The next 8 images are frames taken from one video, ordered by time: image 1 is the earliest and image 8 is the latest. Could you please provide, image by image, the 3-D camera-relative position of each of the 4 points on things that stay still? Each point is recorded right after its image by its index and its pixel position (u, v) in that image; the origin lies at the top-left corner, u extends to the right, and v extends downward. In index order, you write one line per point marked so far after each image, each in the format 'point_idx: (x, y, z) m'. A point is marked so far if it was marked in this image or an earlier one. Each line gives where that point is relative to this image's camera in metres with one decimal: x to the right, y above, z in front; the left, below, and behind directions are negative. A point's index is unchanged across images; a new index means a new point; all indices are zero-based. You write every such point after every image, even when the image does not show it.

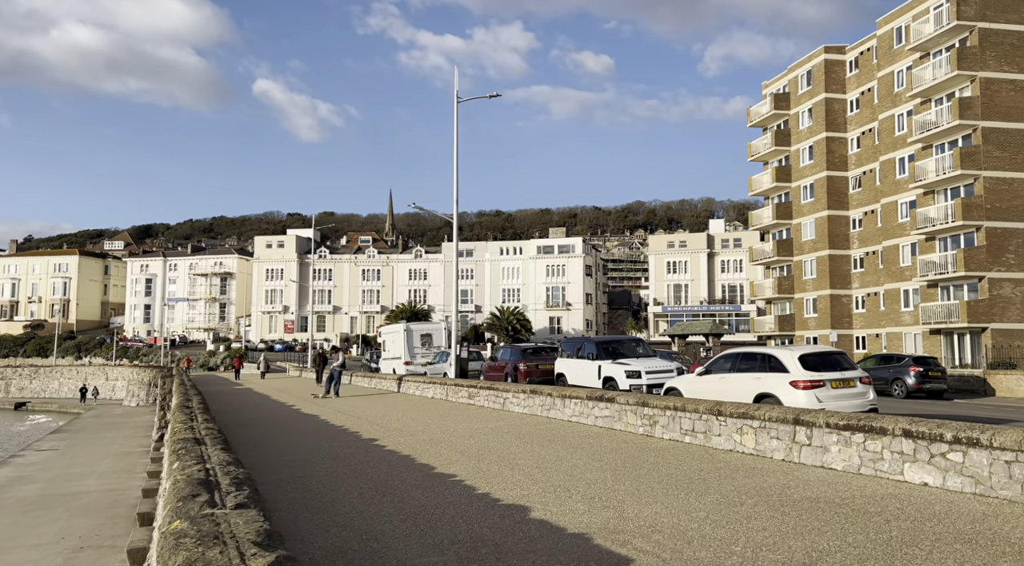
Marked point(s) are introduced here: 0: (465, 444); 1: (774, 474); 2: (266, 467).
0: (-0.7, -2.5, +13.2) m
1: (+2.9, -2.1, +9.3) m
2: (-3.6, -2.6, +12.7) m
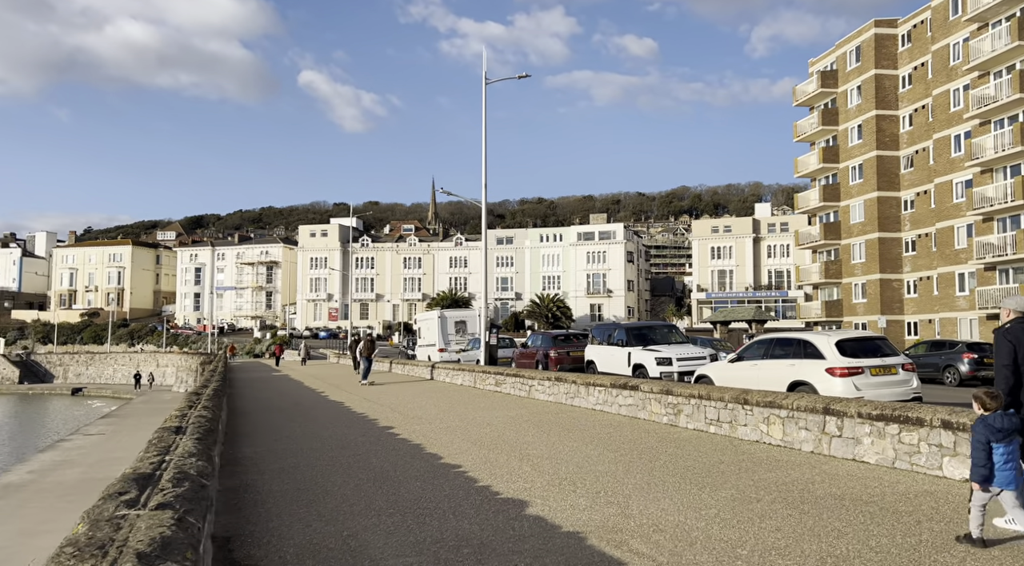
0: (-0.4, -2.2, +12.6) m
1: (+2.9, -1.8, +8.5) m
2: (-3.4, -2.4, +12.3) m
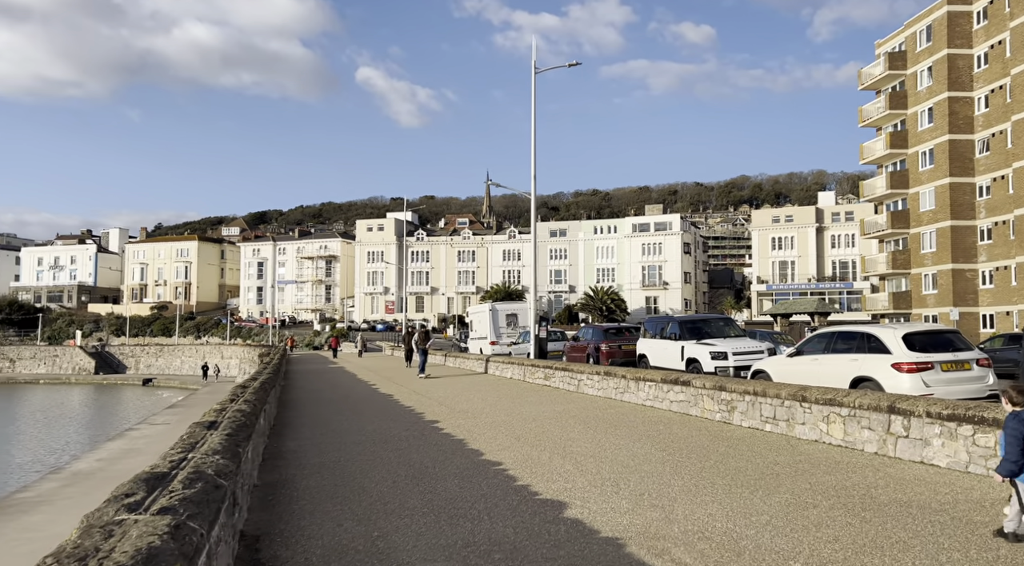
0: (+0.2, -2.1, +12.3) m
1: (+3.3, -1.7, +7.9) m
2: (-2.8, -2.3, +12.1) m
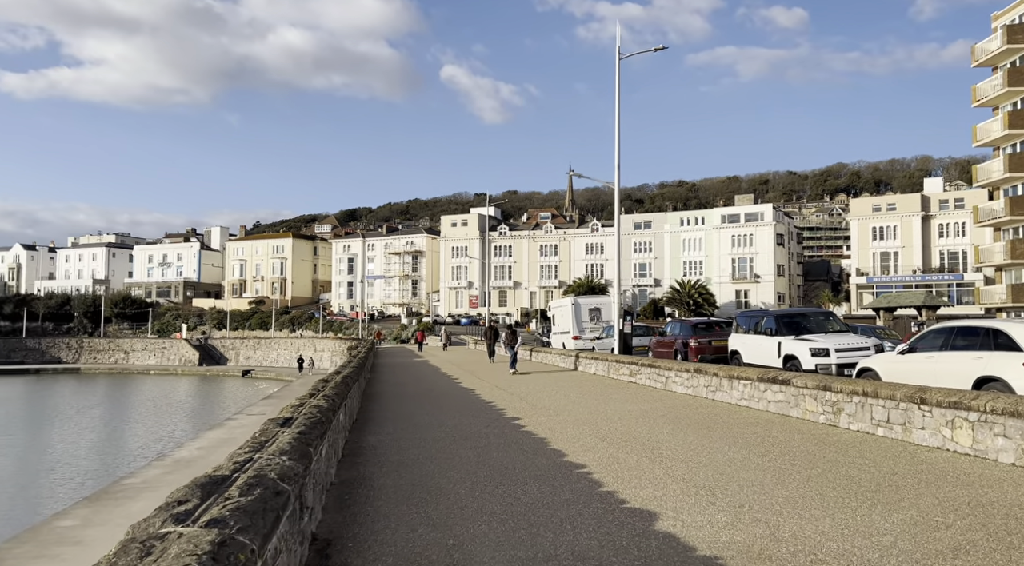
0: (+1.4, -2.0, +11.6) m
1: (+4.0, -1.6, +7.0) m
2: (-1.6, -2.2, +11.7) m
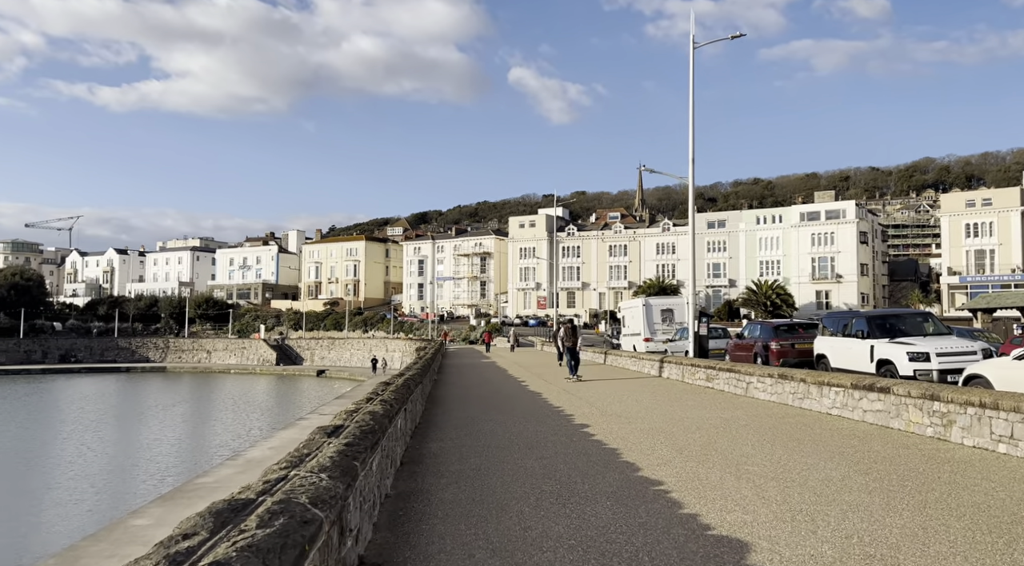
0: (+2.2, -2.0, +10.7) m
1: (+4.5, -1.6, +5.9) m
2: (-0.7, -2.1, +11.1) m
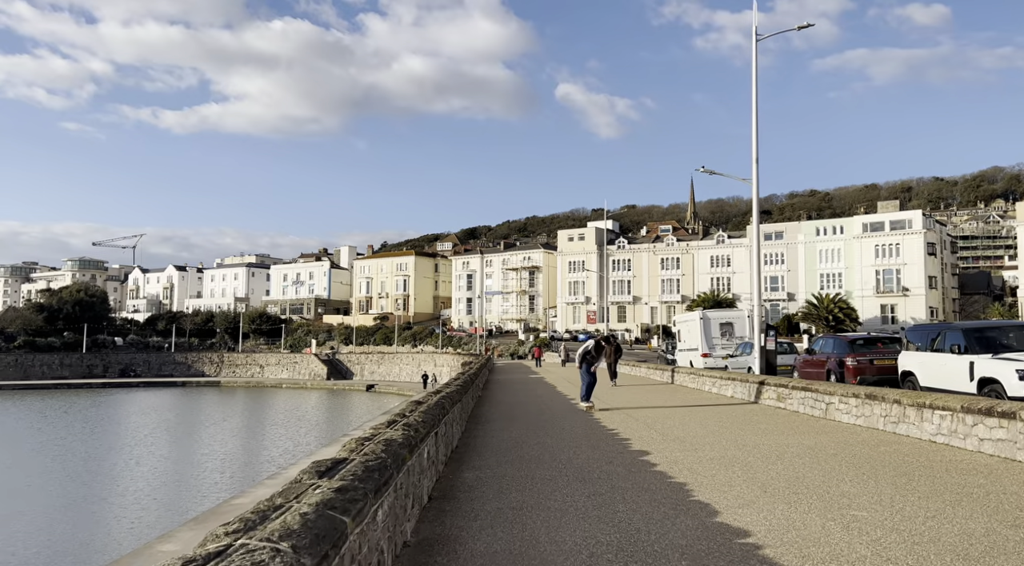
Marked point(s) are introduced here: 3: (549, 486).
0: (+2.8, -2.0, +9.0) m
1: (+4.7, -1.6, +4.1) m
2: (-0.2, -2.2, +9.5) m
3: (+0.3, -2.1, +8.4) m
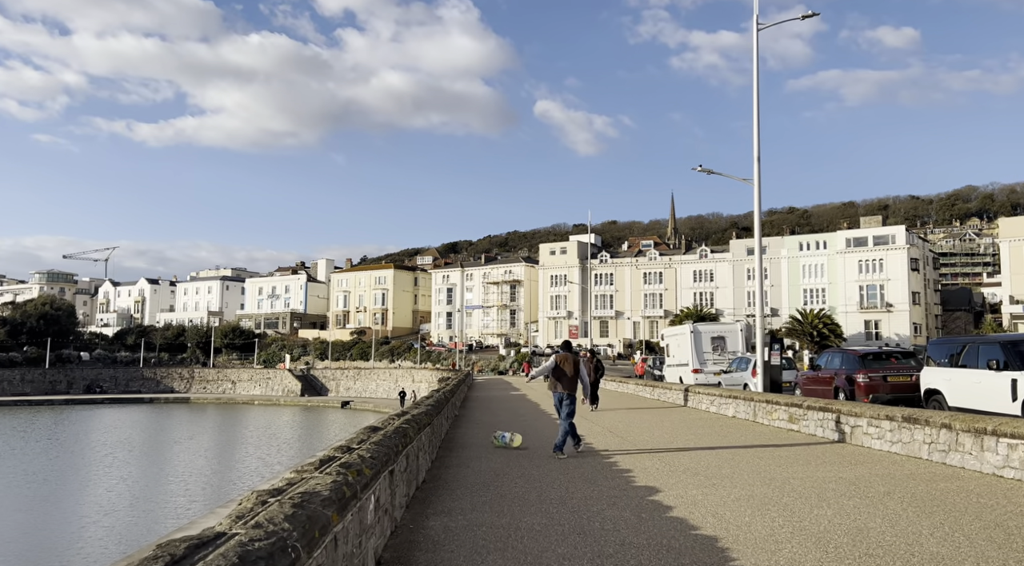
0: (+2.6, -2.0, +7.1) m
1: (+4.6, -1.4, +2.2) m
2: (-0.4, -2.2, +7.6) m
3: (+0.2, -2.0, +6.4) m
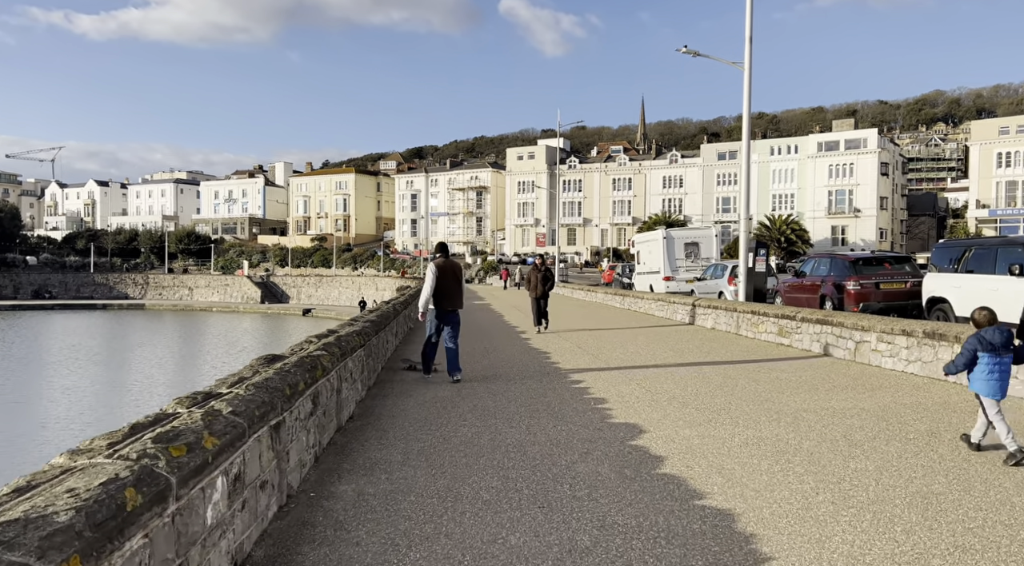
0: (+2.2, -1.2, +5.4) m
1: (+4.5, -1.2, +0.5) m
2: (-0.8, -1.3, +5.7) m
3: (-0.2, -1.3, +4.6) m
